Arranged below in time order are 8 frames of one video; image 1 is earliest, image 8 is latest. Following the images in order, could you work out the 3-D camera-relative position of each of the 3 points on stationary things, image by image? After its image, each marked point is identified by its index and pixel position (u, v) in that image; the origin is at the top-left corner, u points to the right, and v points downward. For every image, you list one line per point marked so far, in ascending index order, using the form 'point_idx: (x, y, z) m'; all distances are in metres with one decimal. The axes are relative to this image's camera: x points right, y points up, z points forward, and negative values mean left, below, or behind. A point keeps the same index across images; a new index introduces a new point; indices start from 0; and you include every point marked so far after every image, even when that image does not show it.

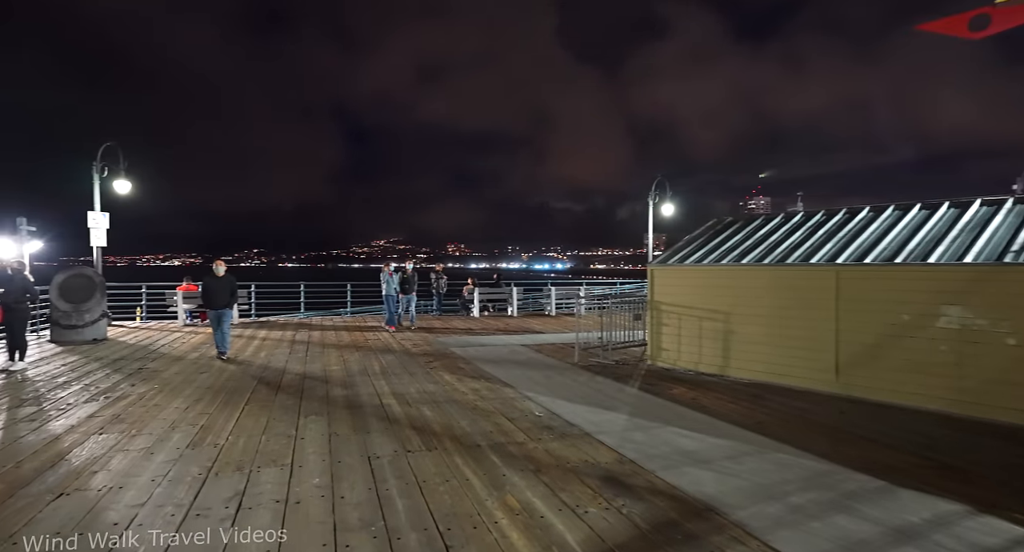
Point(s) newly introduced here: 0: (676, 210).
0: (+5.9, +2.3, +17.1) m
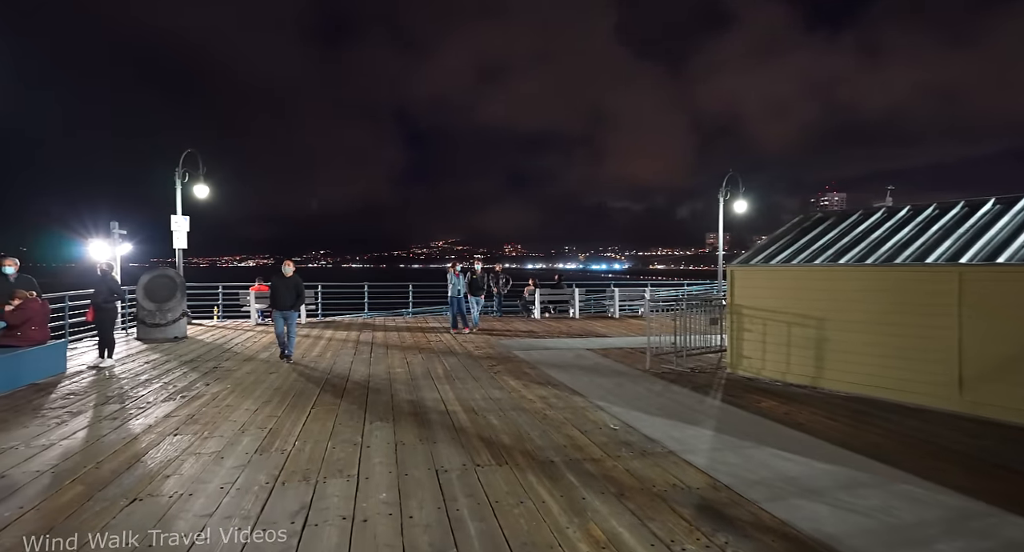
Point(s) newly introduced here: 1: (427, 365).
0: (+8.0, +2.3, +15.9) m
1: (-1.3, -1.4, +7.4) m
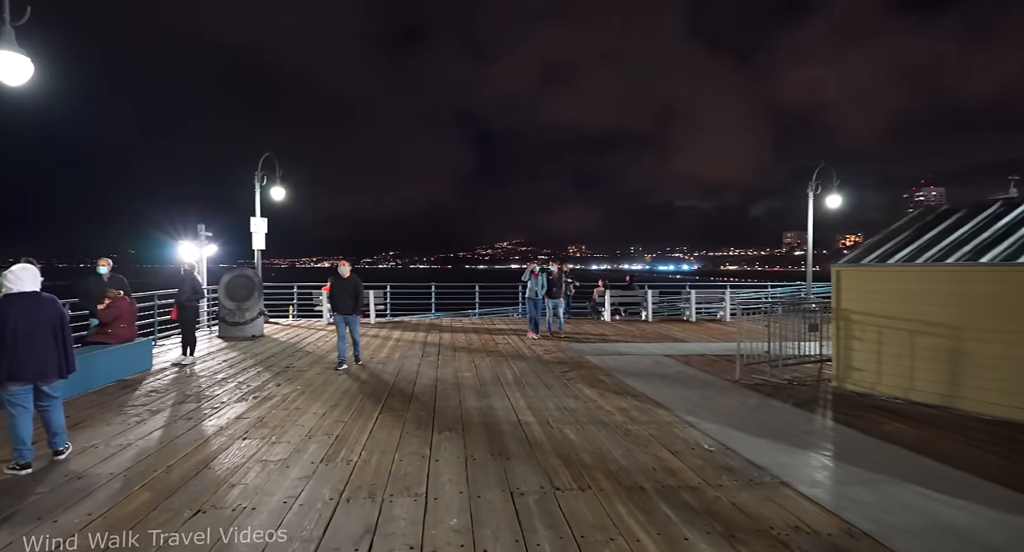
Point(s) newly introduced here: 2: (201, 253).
0: (+10.1, +2.3, +14.2) m
1: (-0.2, -1.4, +7.0) m
2: (-9.4, +0.7, +14.1) m
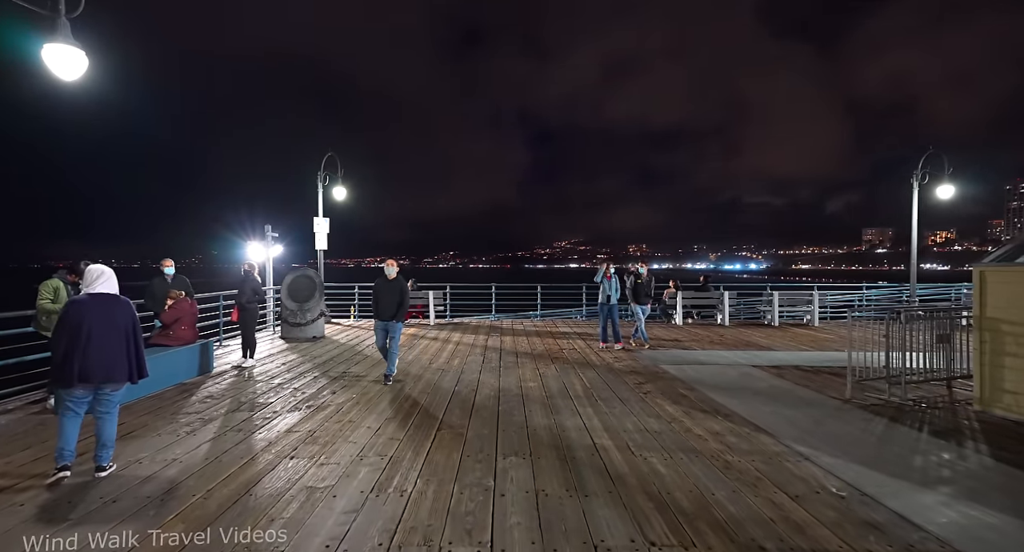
0: (+11.8, +2.3, +12.3) m
1: (+0.7, -1.5, +6.4) m
2: (-7.6, +0.7, +14.5) m
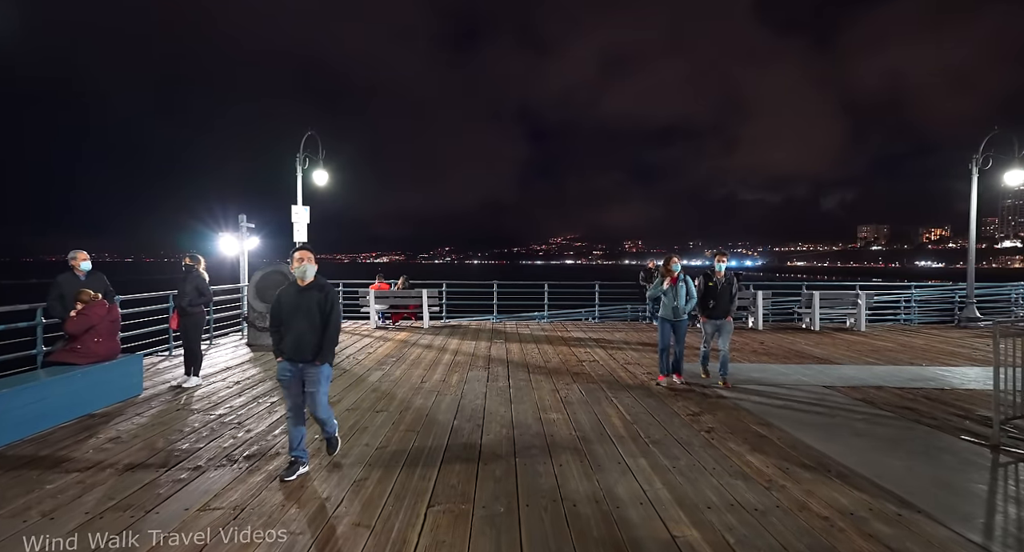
0: (+11.9, +2.3, +10.9) m
1: (+0.8, -1.4, +4.9) m
2: (-7.5, +0.8, +12.9) m
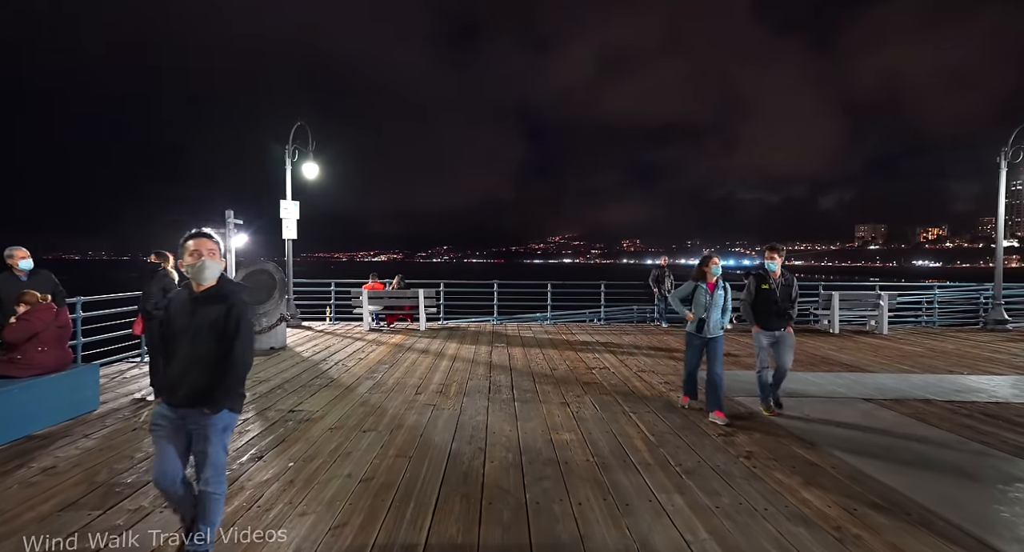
0: (+11.9, +2.3, +10.3) m
1: (+0.9, -1.4, +4.3) m
2: (-7.4, +0.8, +12.2) m
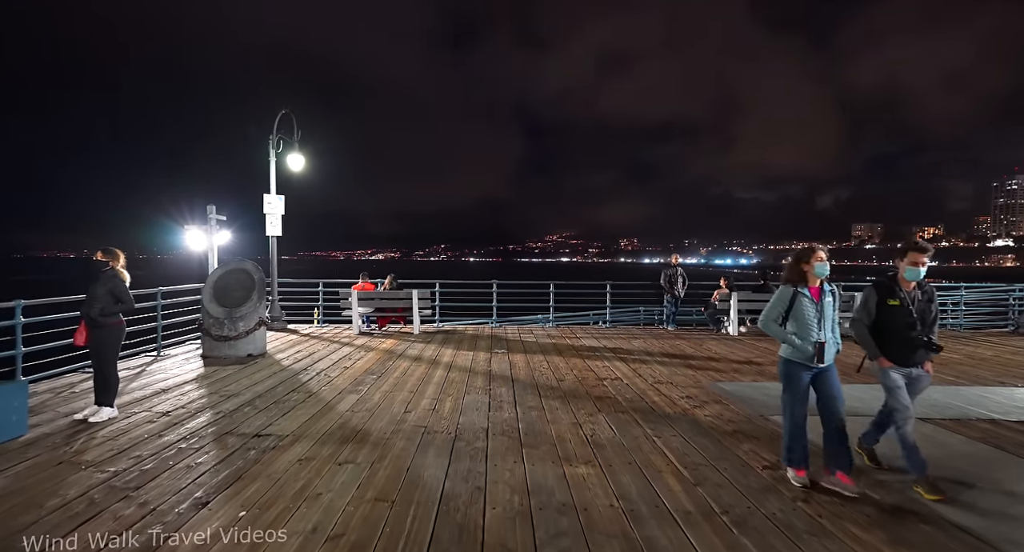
0: (+12.0, +2.3, +9.7) m
1: (+0.9, -1.4, +3.6) m
2: (-7.4, +0.8, +11.5) m
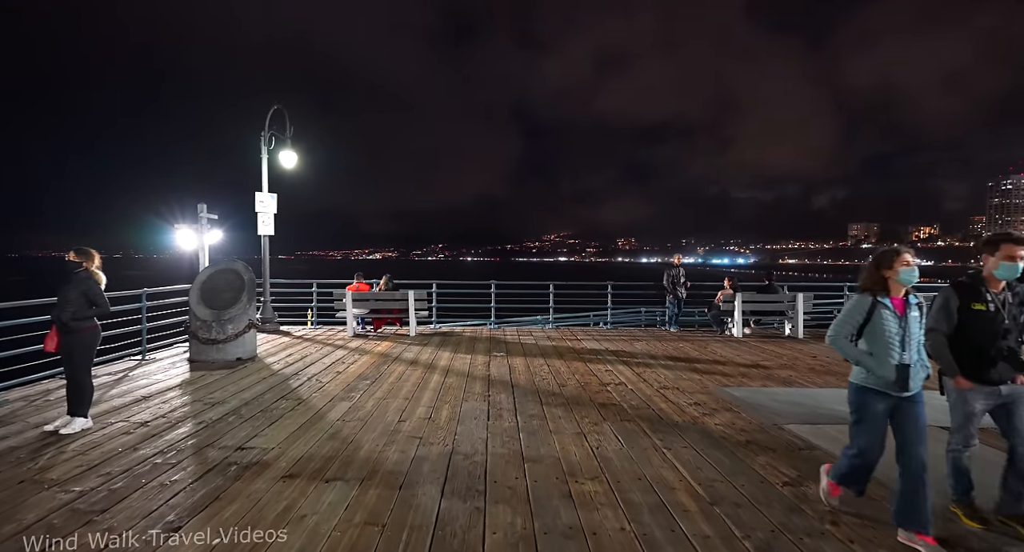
0: (+11.9, +2.3, +9.5) m
1: (+1.0, -1.5, +3.4) m
2: (-7.5, +0.8, +11.2) m
